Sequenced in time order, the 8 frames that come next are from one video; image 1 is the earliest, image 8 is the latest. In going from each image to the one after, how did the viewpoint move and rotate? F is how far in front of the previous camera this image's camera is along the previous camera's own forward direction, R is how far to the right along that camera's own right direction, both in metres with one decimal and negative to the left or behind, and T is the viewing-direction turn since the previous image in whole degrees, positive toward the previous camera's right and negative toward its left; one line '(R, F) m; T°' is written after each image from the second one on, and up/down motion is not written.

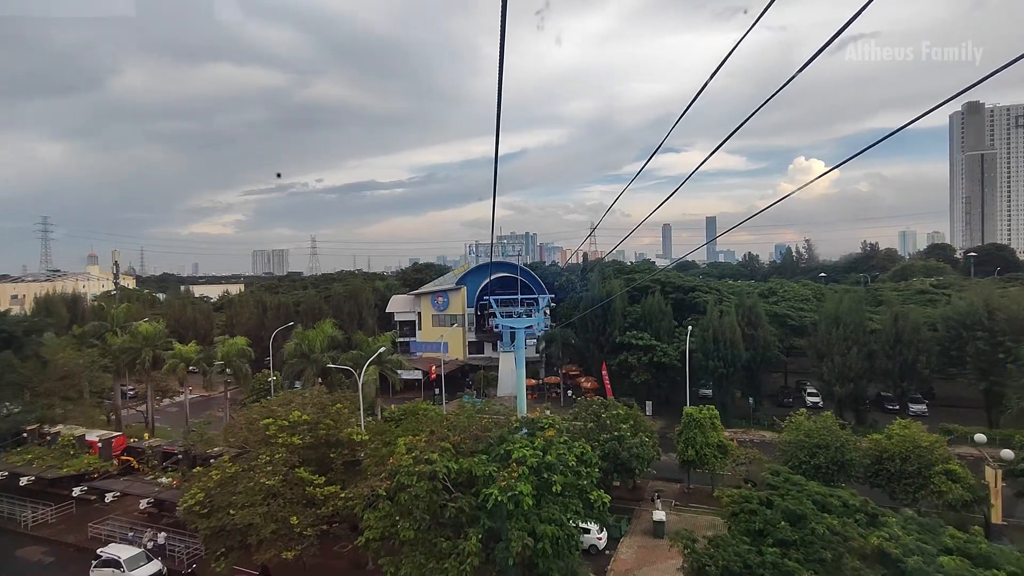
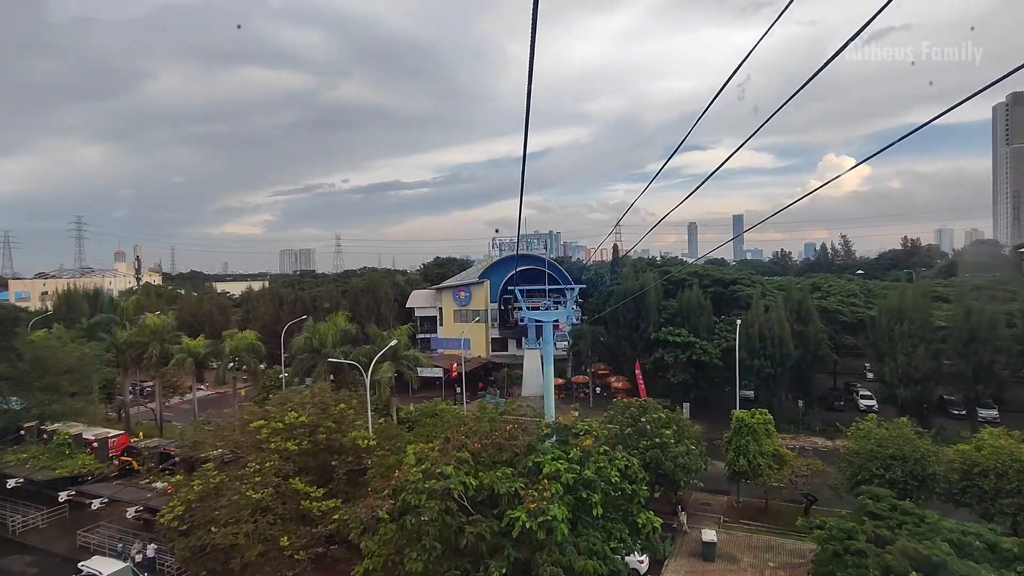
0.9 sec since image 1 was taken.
(-0.1, +2.1) m; -2°
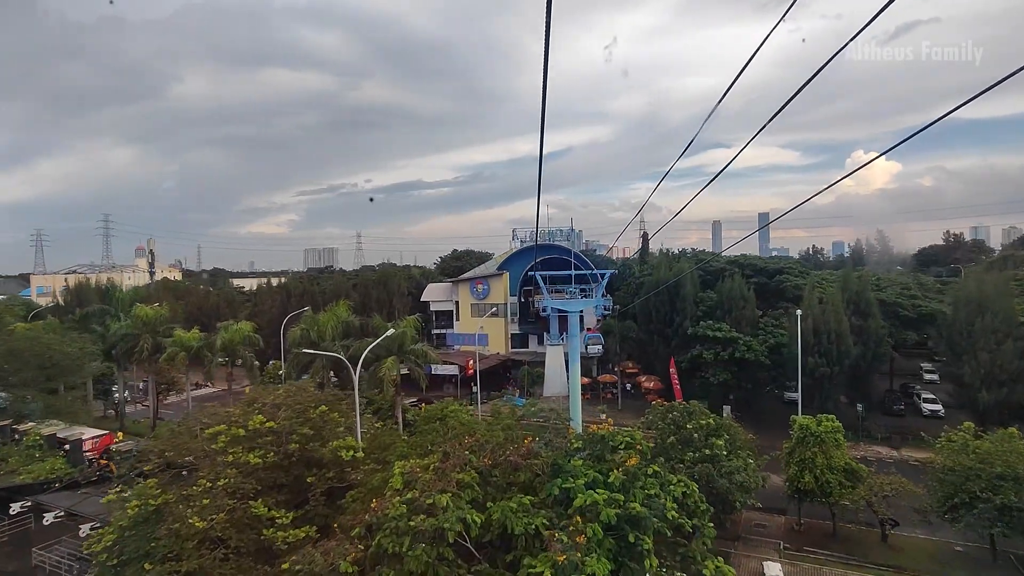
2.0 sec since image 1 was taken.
(0.0, +2.7) m; -2°
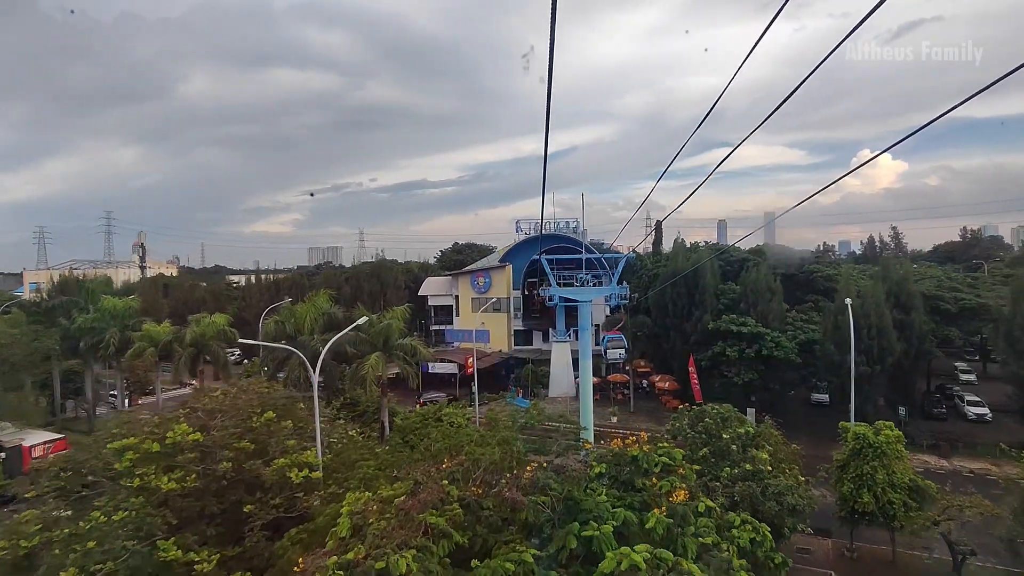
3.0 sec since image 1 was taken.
(+0.1, +2.4) m; 0°
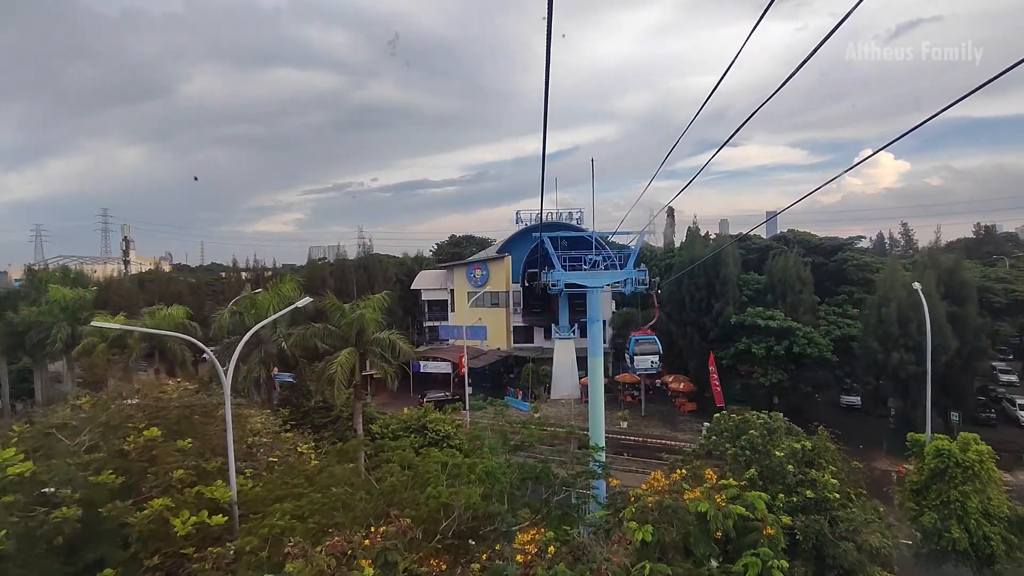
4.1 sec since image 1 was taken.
(+0.1, +2.6) m; 0°
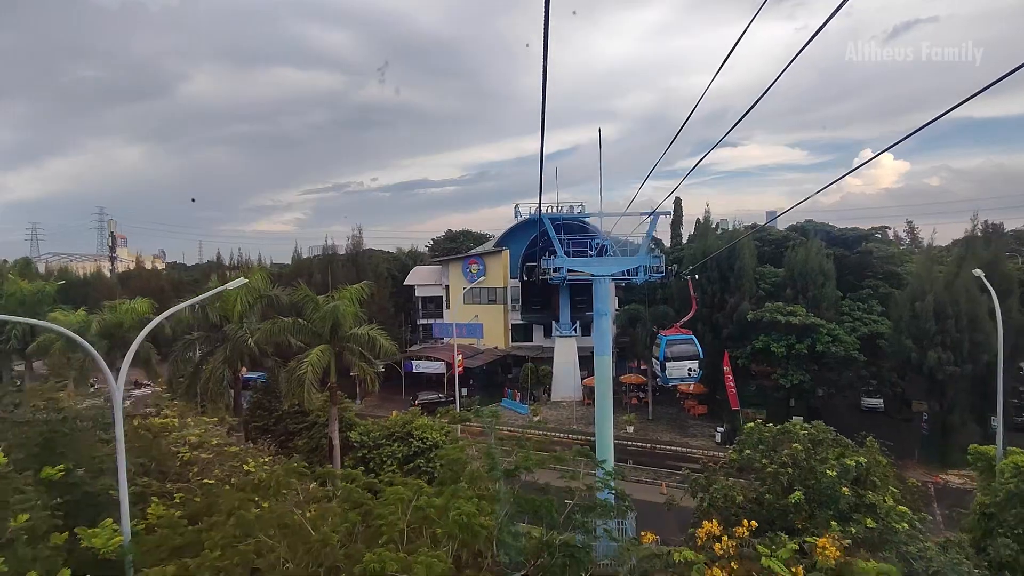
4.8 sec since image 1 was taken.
(+0.1, +1.7) m; 0°
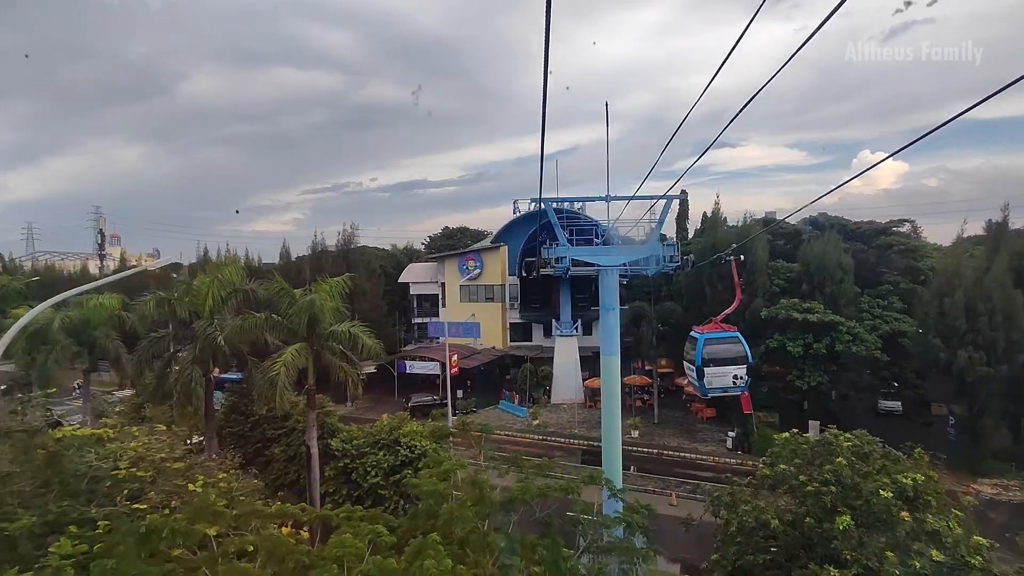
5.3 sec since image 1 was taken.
(0.0, +1.2) m; 0°
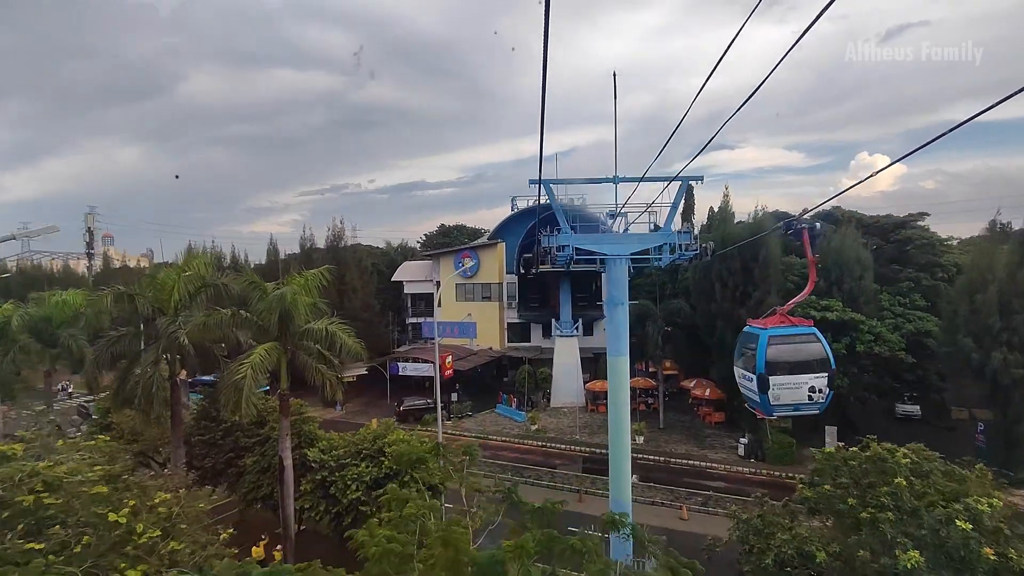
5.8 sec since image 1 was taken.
(0.0, +1.2) m; 0°
